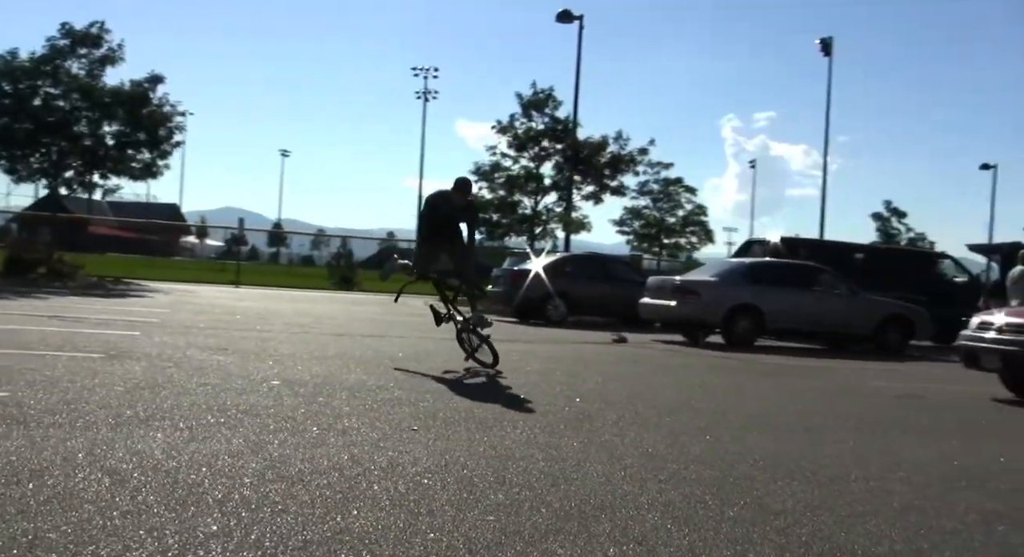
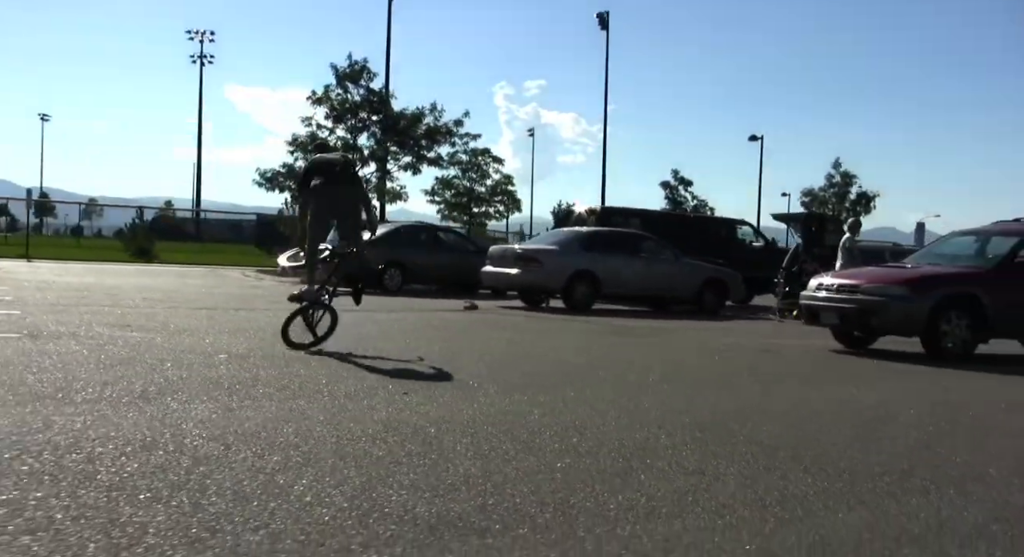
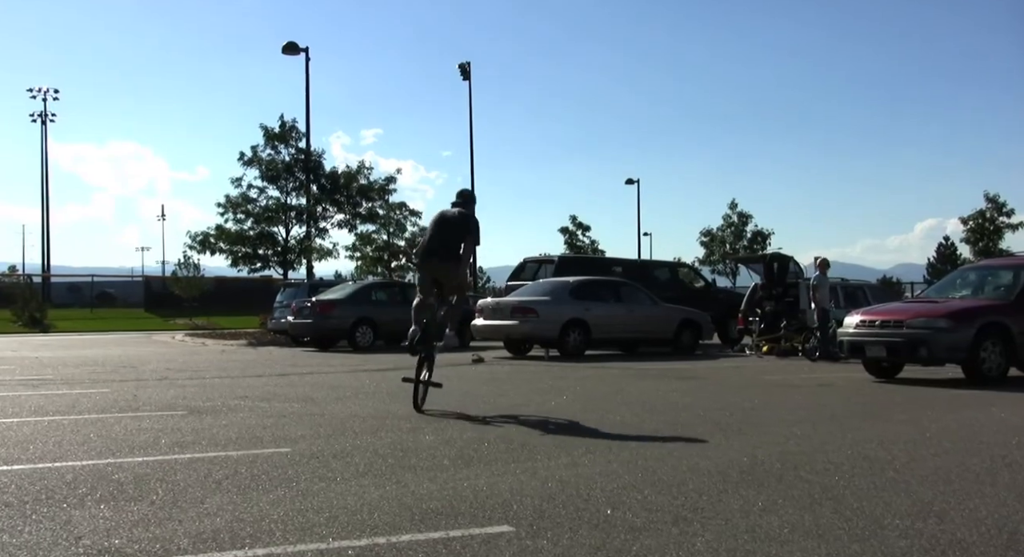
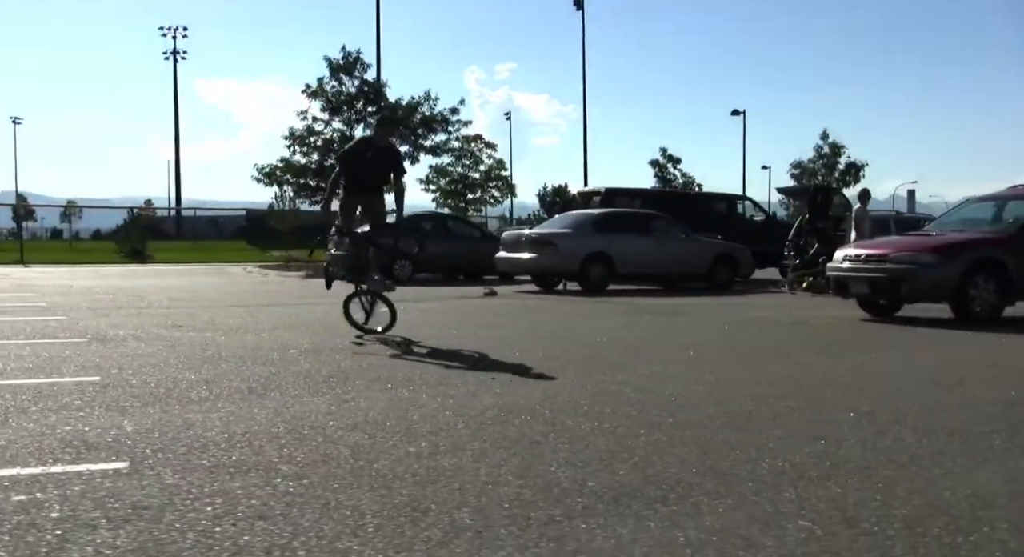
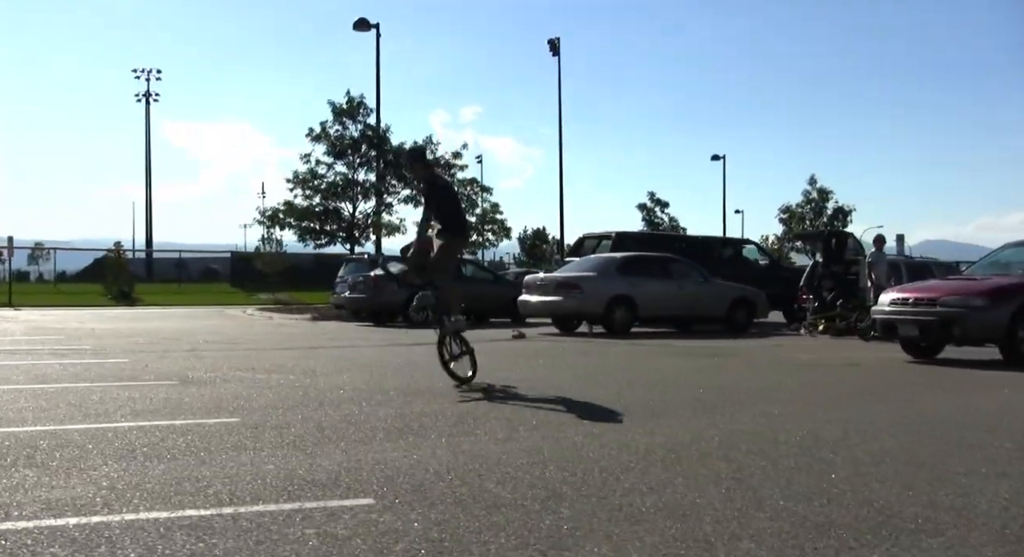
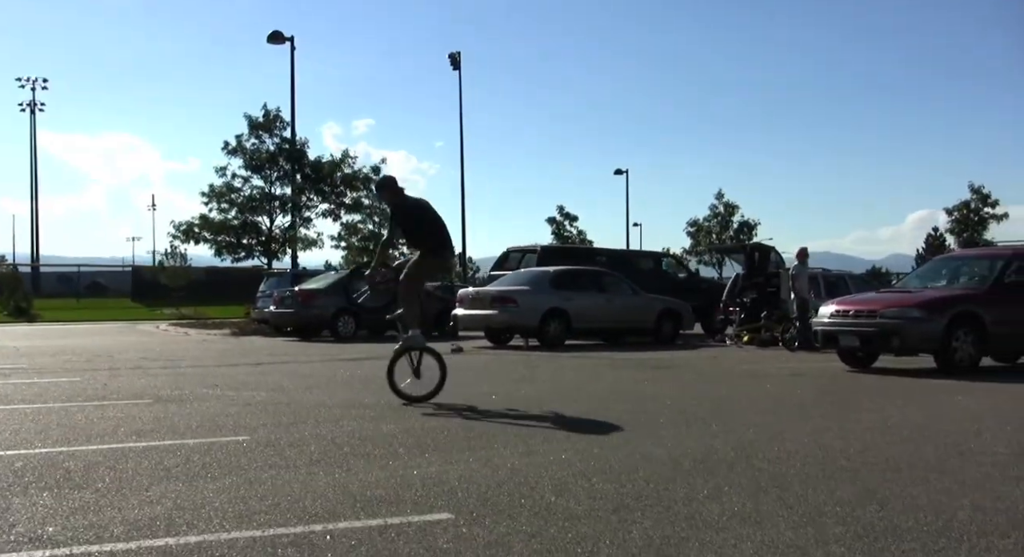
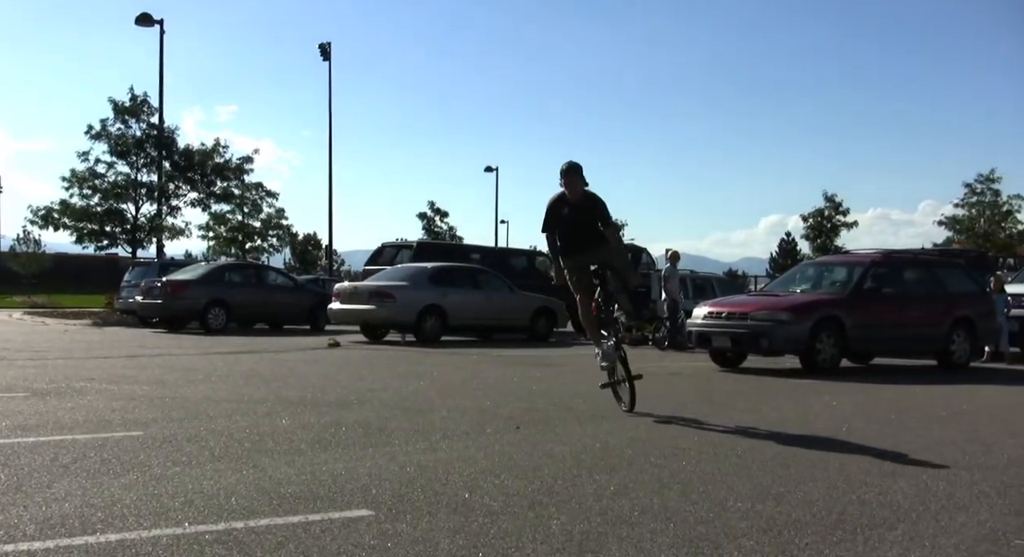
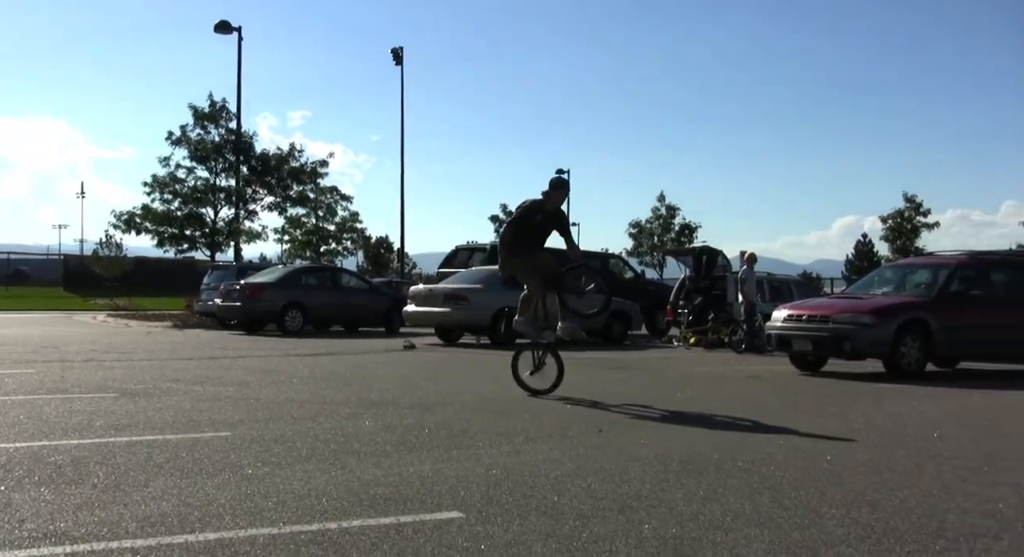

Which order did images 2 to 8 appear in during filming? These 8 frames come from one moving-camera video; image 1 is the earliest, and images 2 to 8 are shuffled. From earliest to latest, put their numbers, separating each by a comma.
2, 4, 5, 6, 3, 8, 7
